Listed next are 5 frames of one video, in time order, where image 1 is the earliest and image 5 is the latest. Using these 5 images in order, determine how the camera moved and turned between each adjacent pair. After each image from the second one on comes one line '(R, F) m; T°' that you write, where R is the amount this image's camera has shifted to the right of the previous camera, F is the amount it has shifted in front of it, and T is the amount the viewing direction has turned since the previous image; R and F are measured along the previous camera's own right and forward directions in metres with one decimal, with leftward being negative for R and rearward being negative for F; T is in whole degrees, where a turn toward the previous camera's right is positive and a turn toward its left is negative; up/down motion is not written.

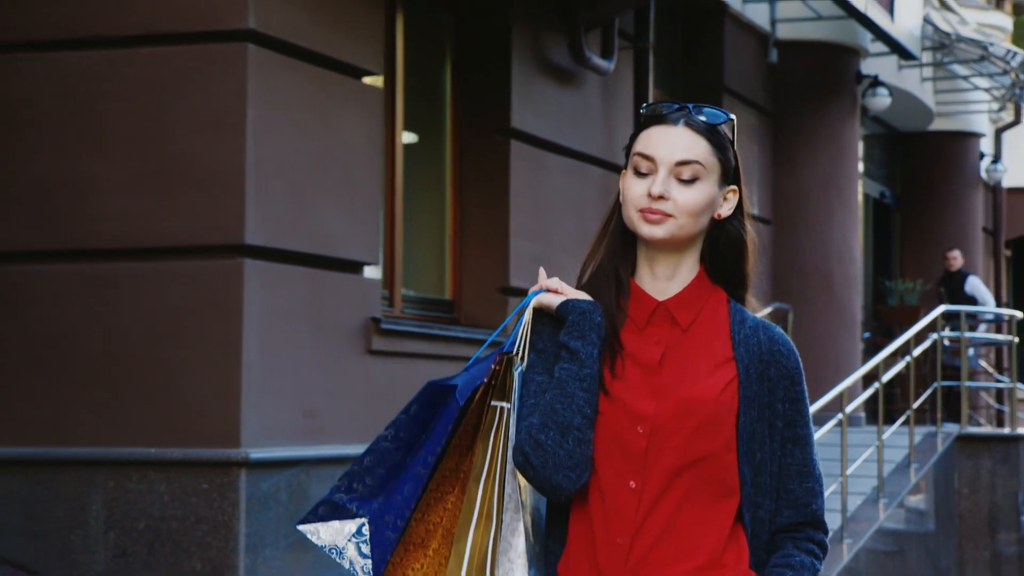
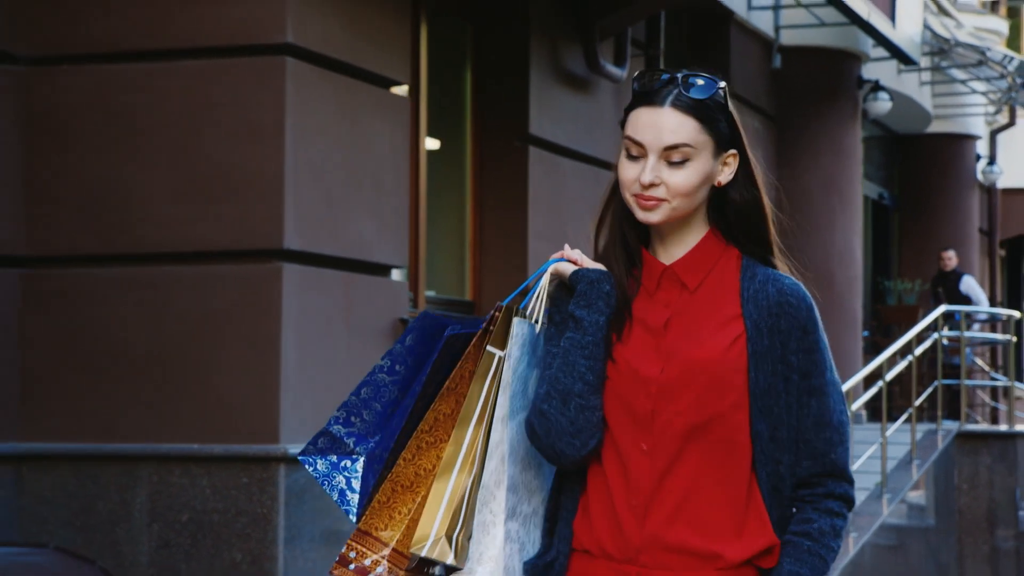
(-0.1, -0.3) m; 0°
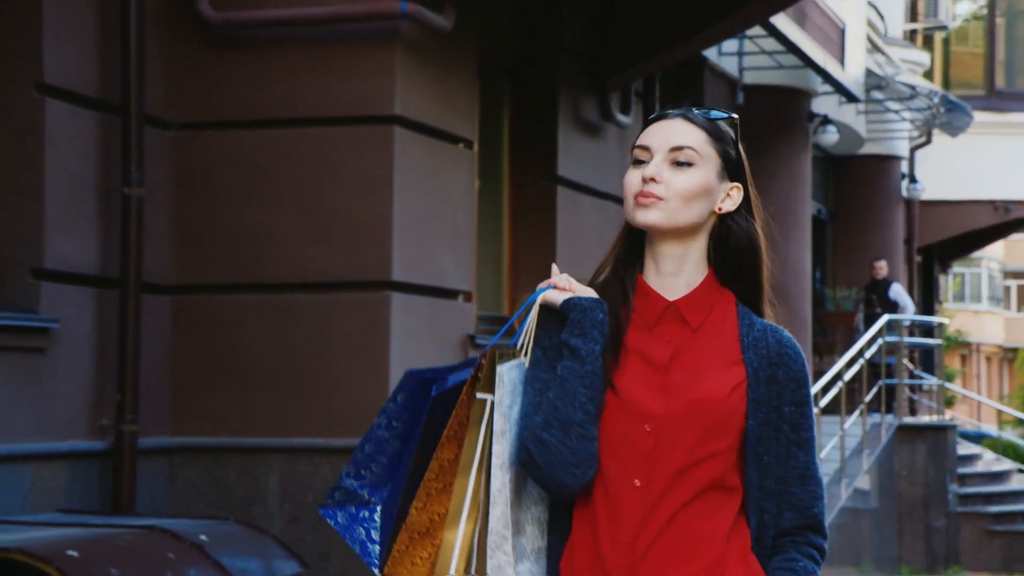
(-0.7, -1.4) m; +3°
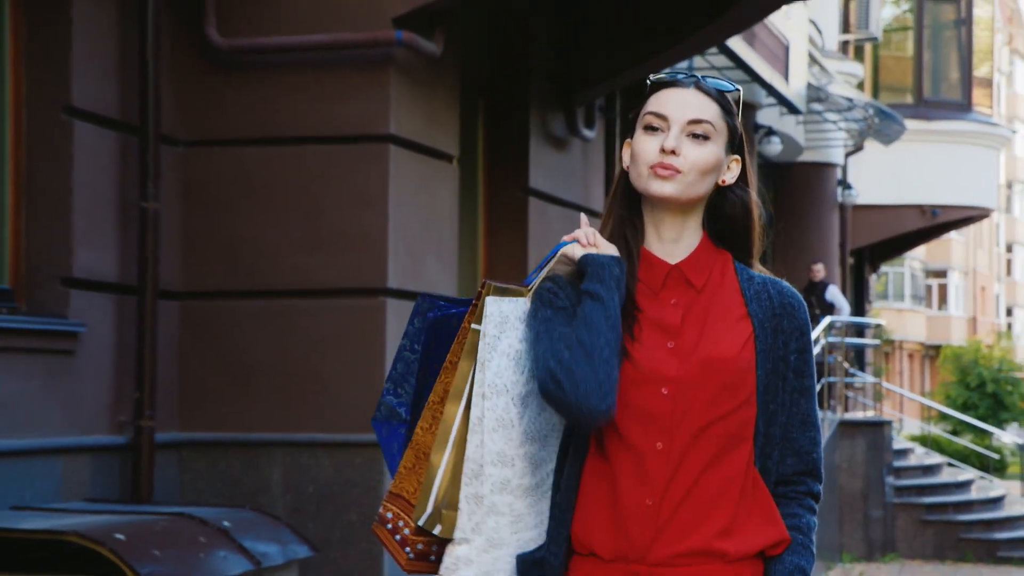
(-0.3, -0.6) m; +2°
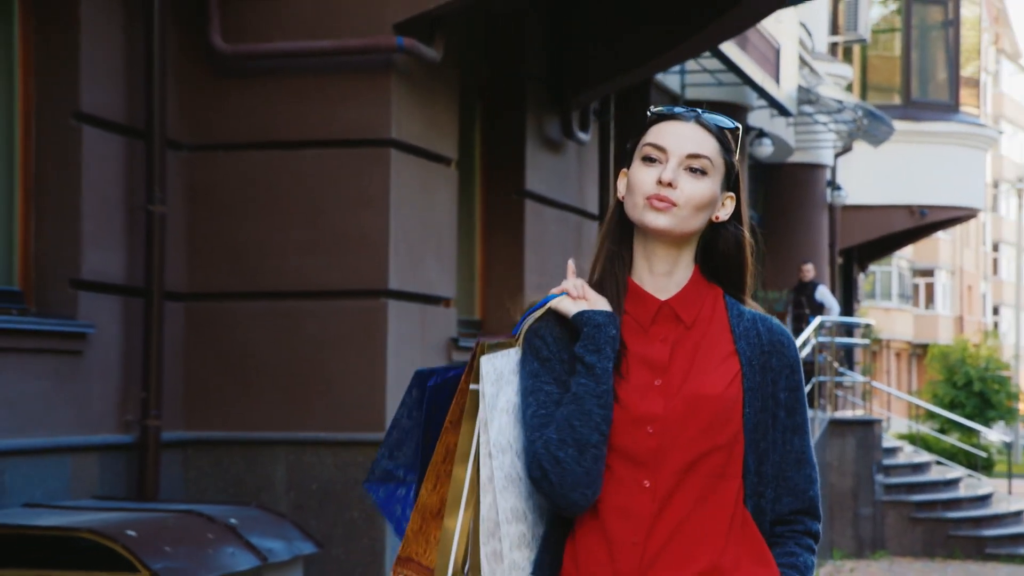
(-0.1, -0.1) m; 0°
